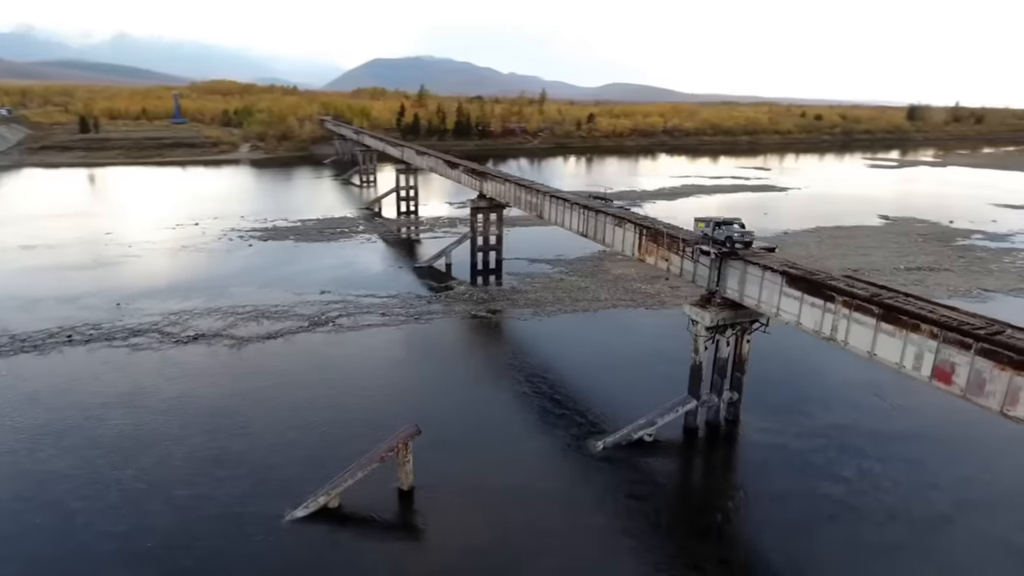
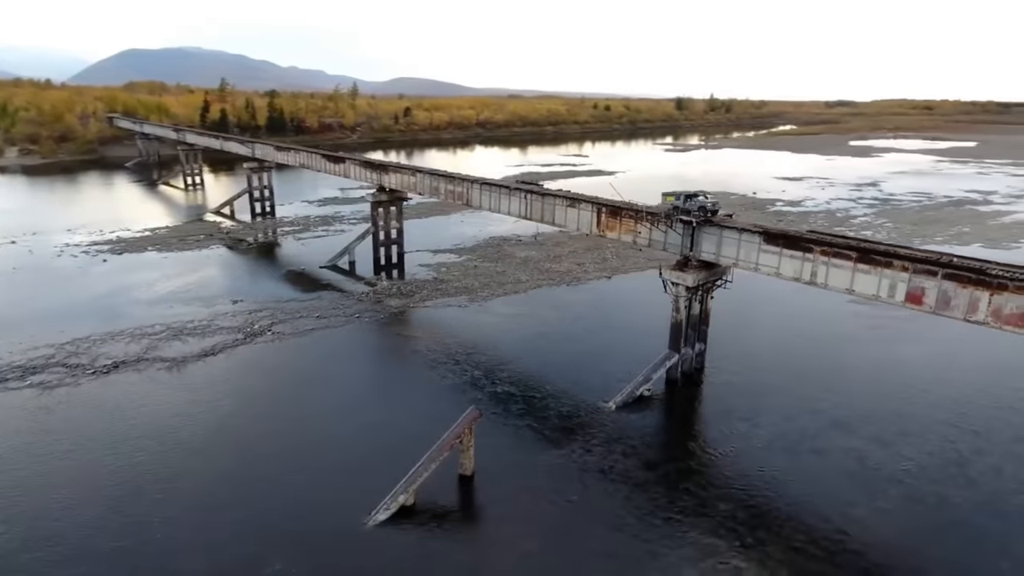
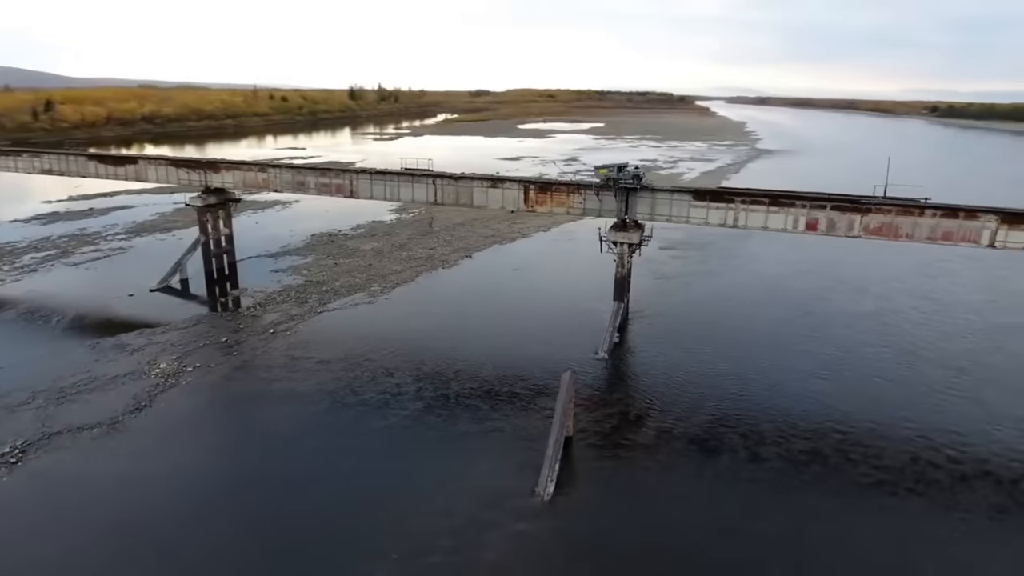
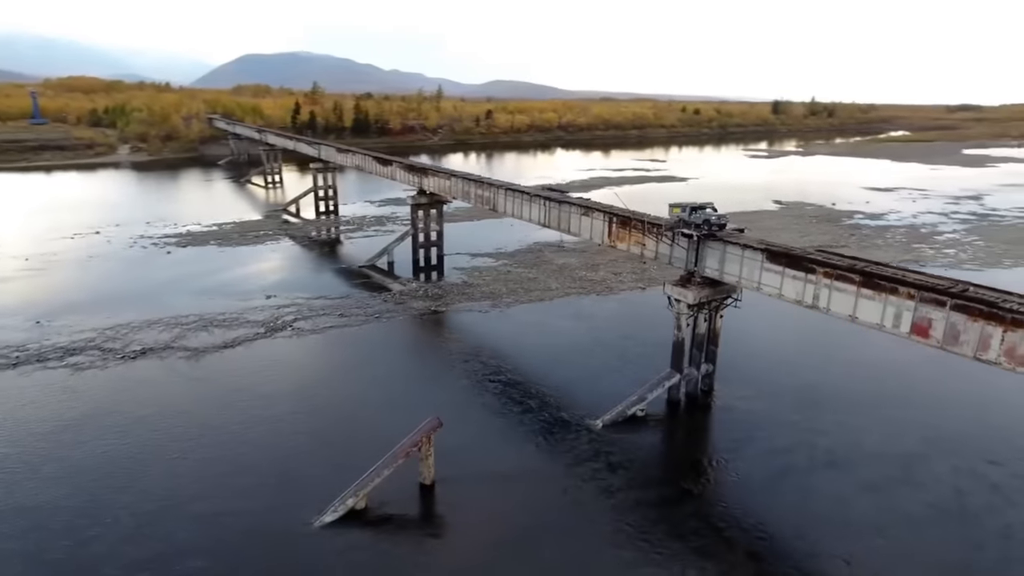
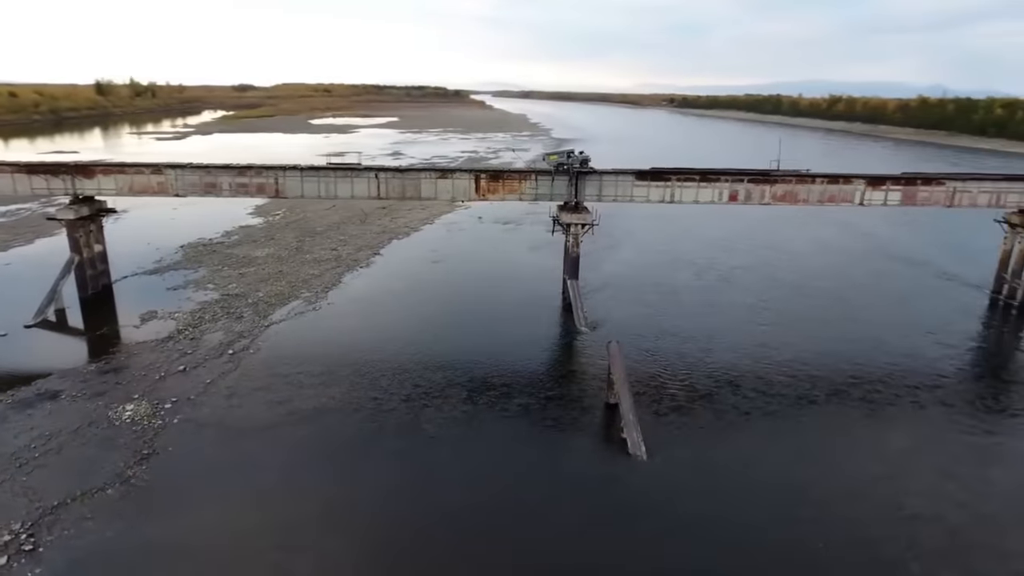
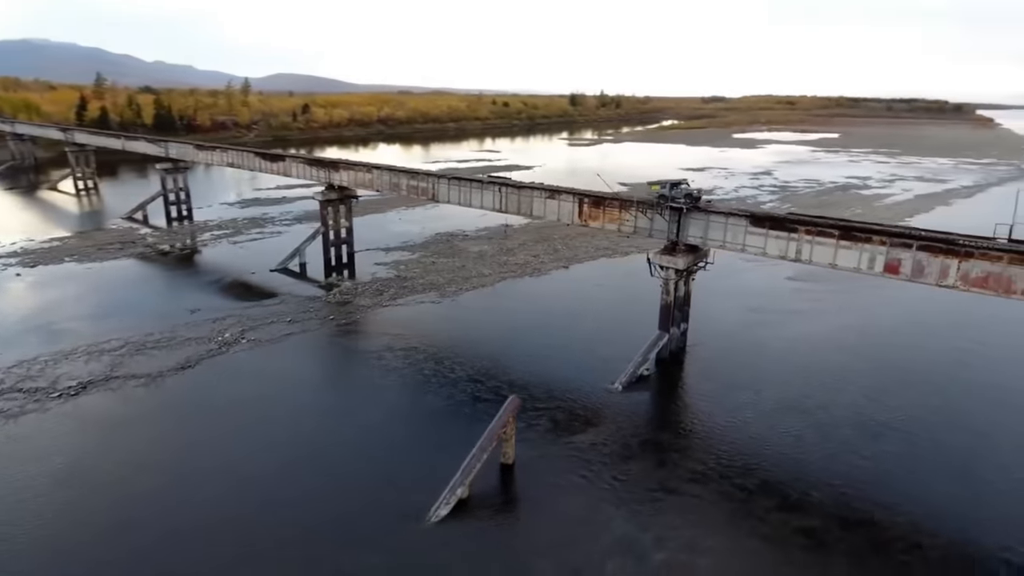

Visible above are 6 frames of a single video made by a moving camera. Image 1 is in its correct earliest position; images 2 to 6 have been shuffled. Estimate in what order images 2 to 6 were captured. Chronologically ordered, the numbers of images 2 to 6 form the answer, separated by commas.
4, 2, 6, 3, 5
